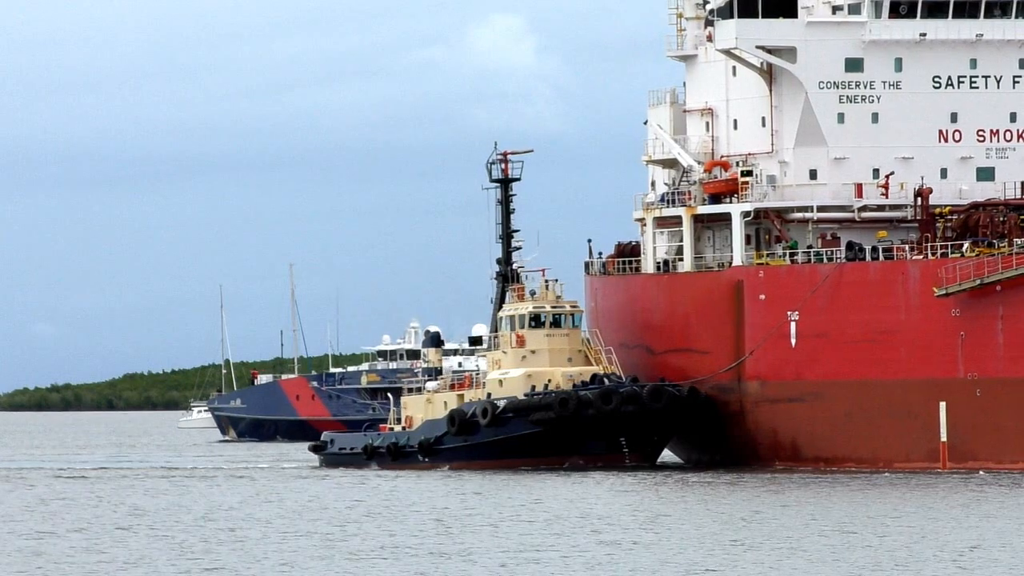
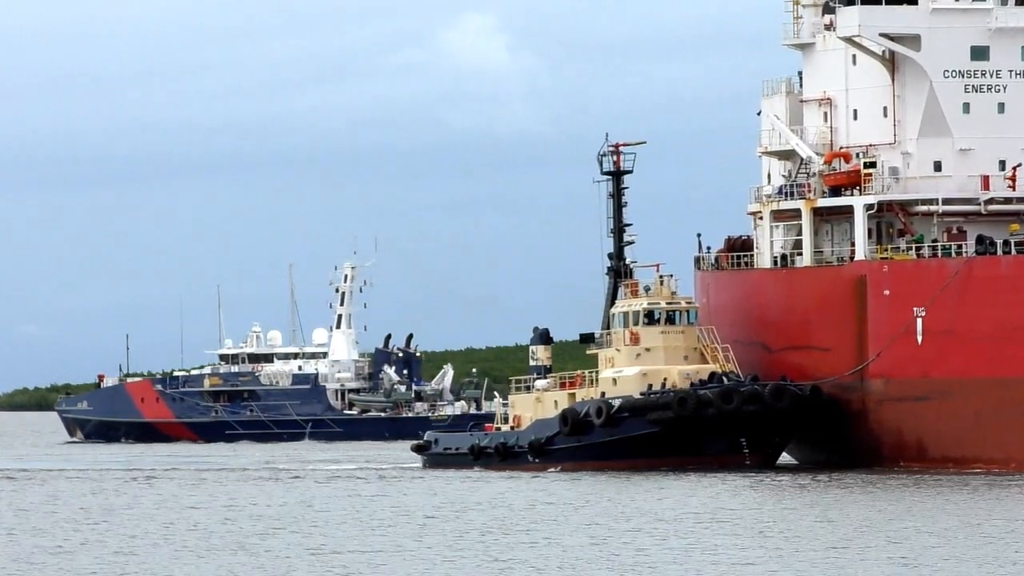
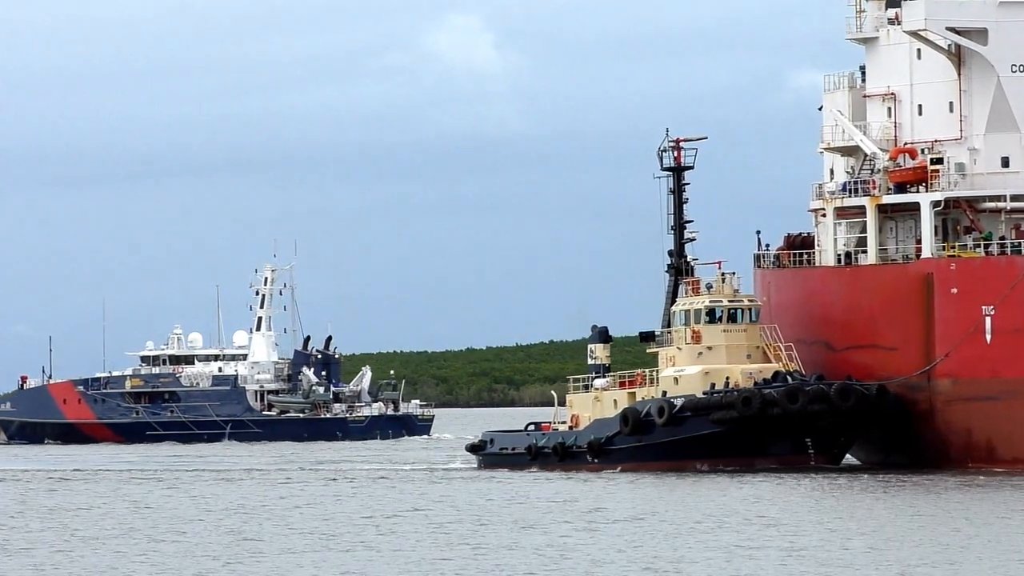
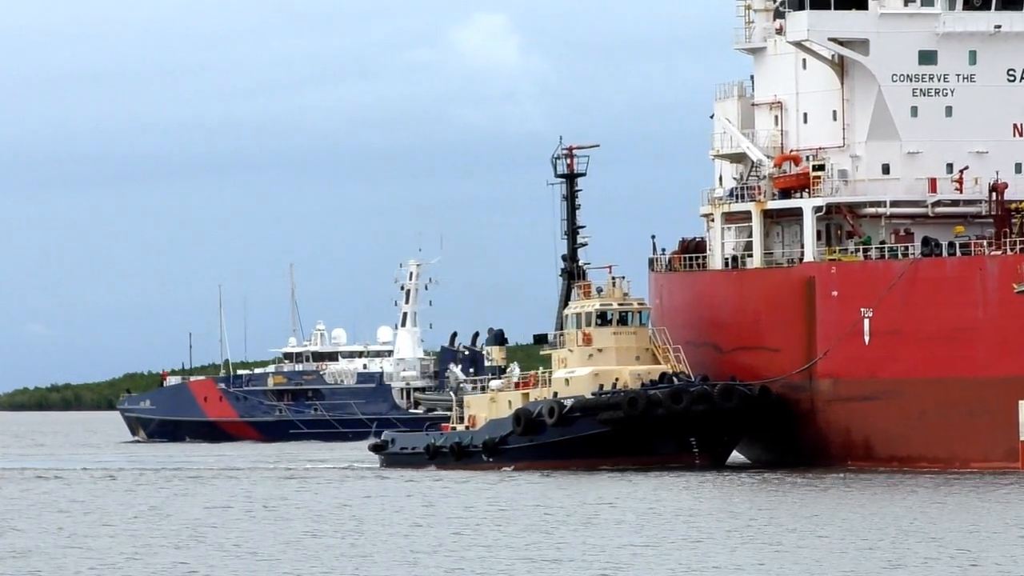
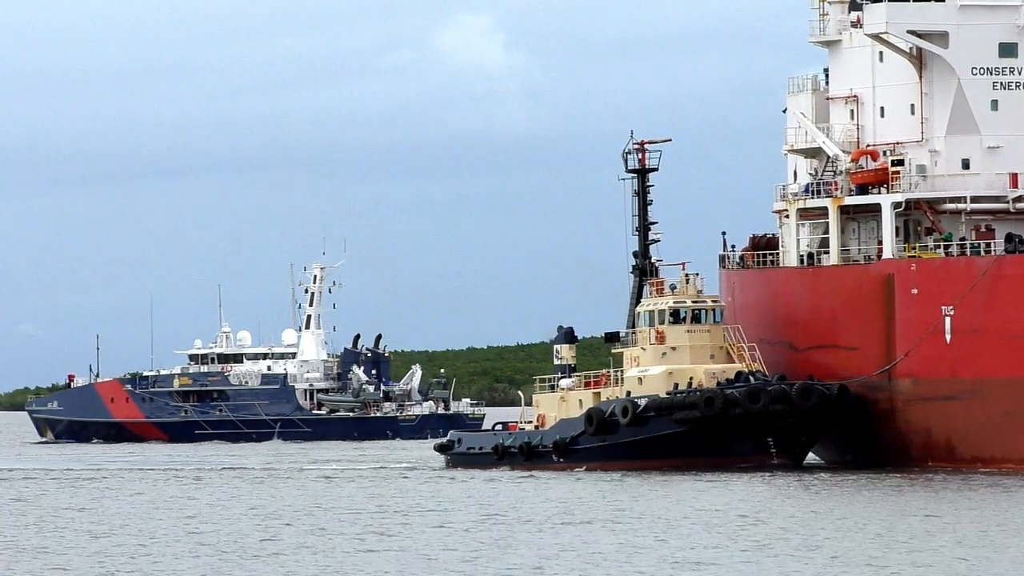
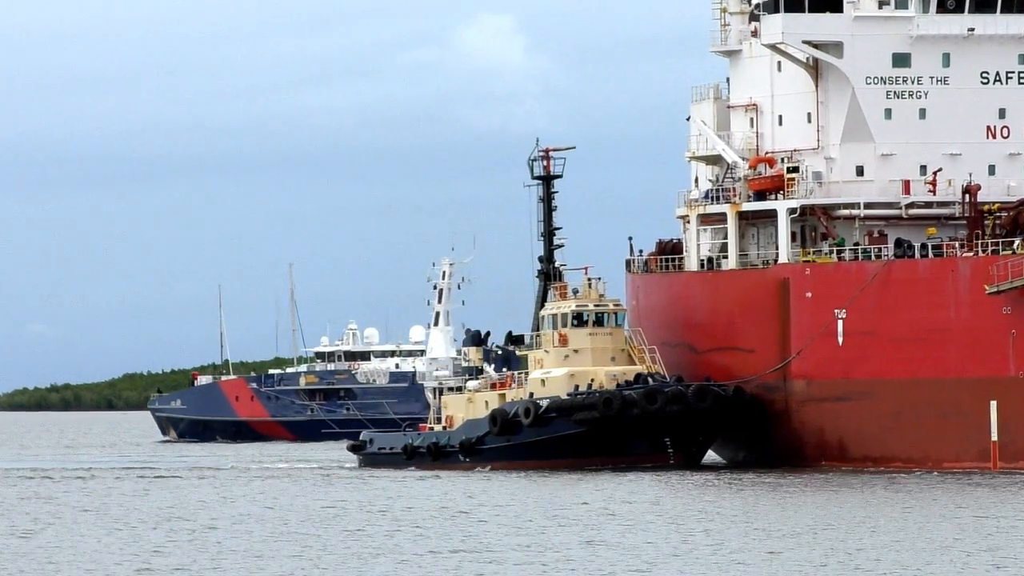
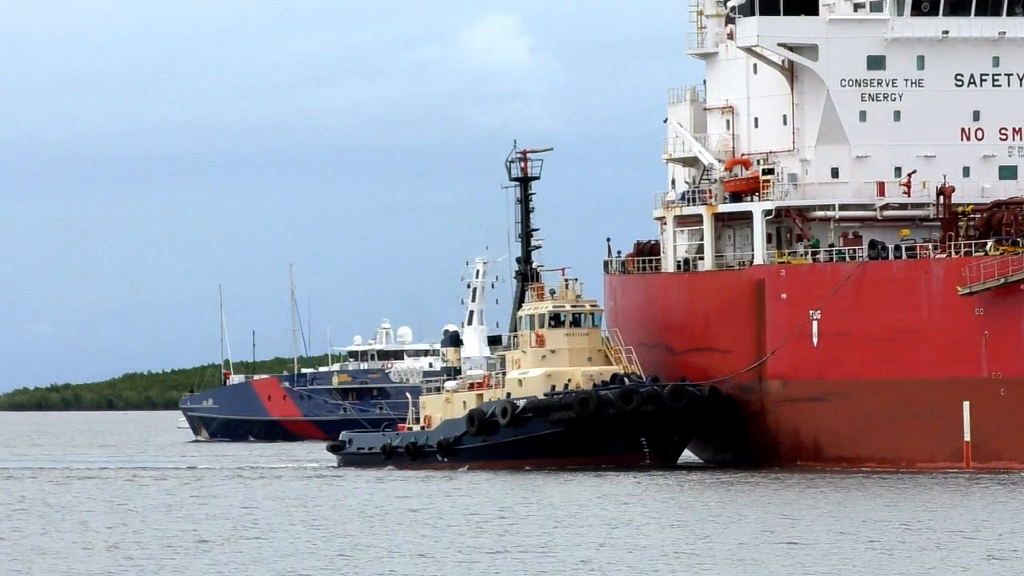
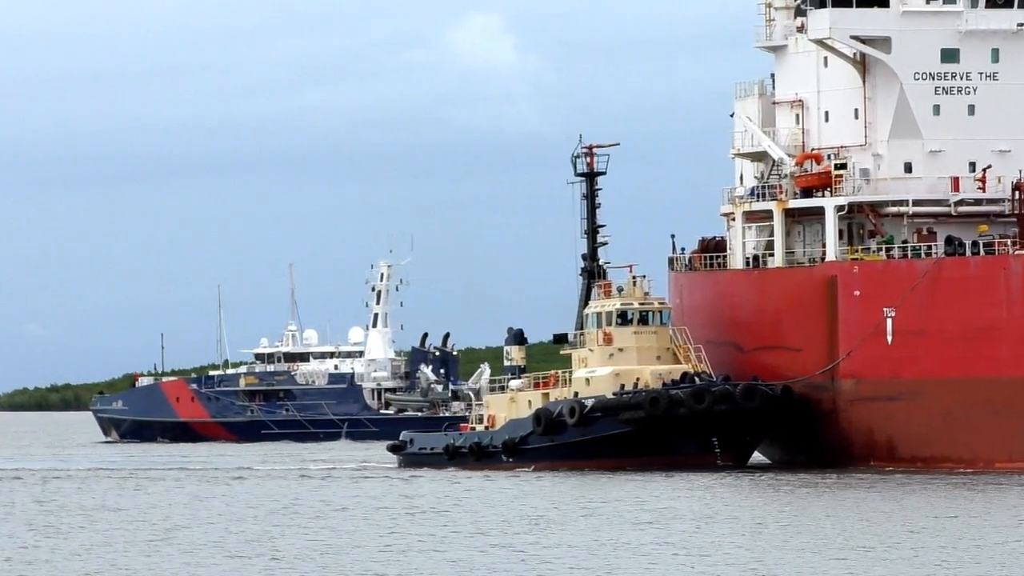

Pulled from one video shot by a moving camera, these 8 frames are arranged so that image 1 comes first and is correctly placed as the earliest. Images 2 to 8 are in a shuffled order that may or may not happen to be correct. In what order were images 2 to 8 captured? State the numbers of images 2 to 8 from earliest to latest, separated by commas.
7, 6, 4, 8, 2, 5, 3
